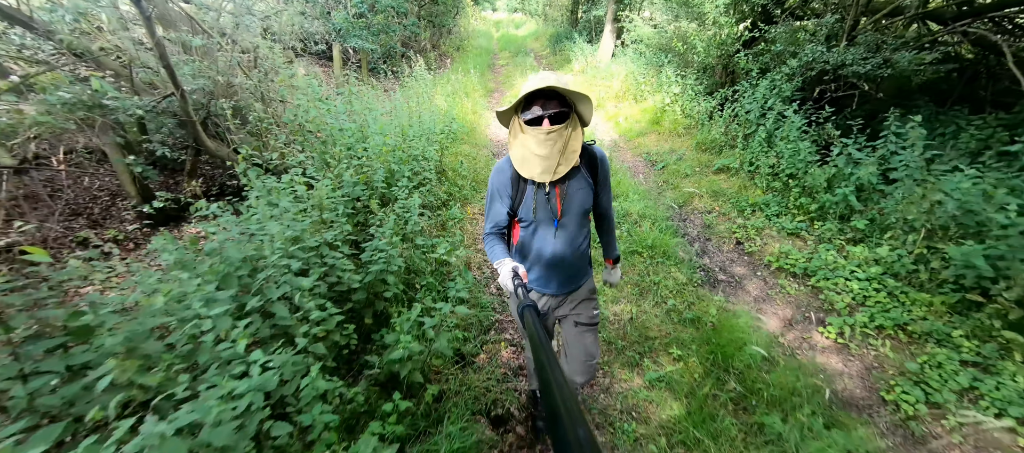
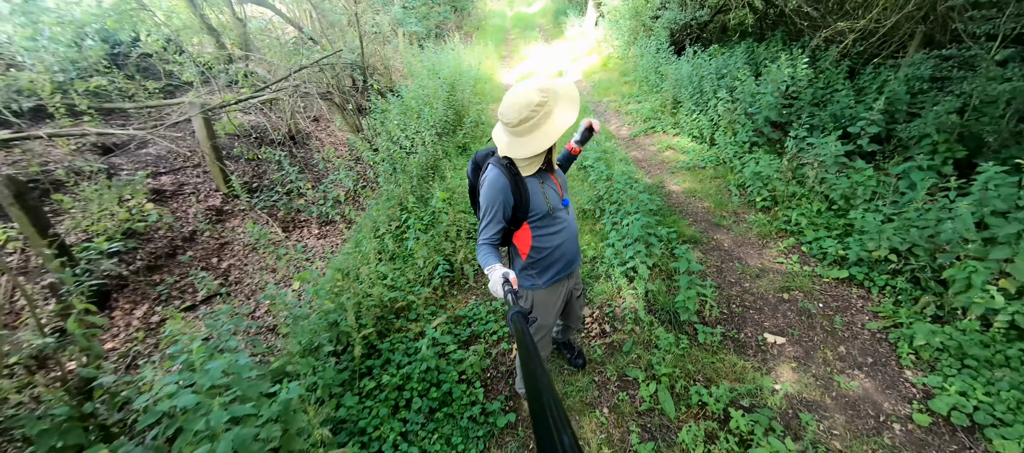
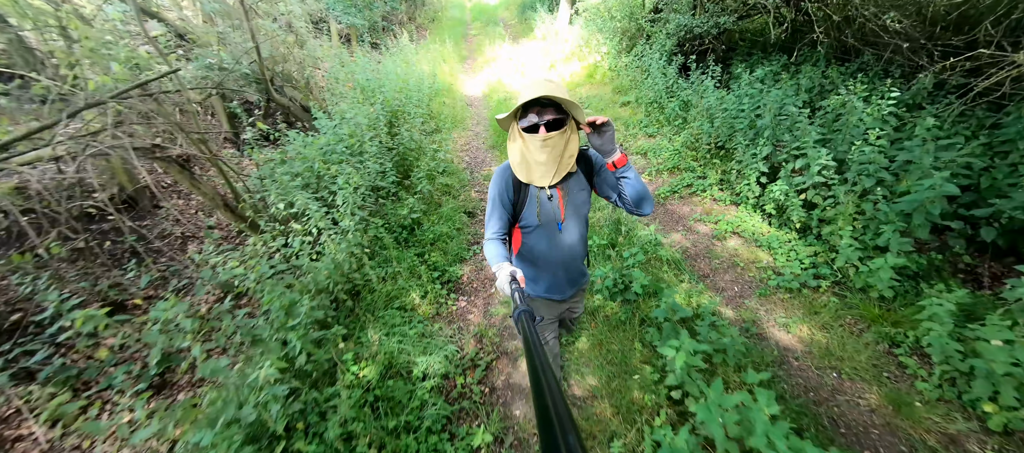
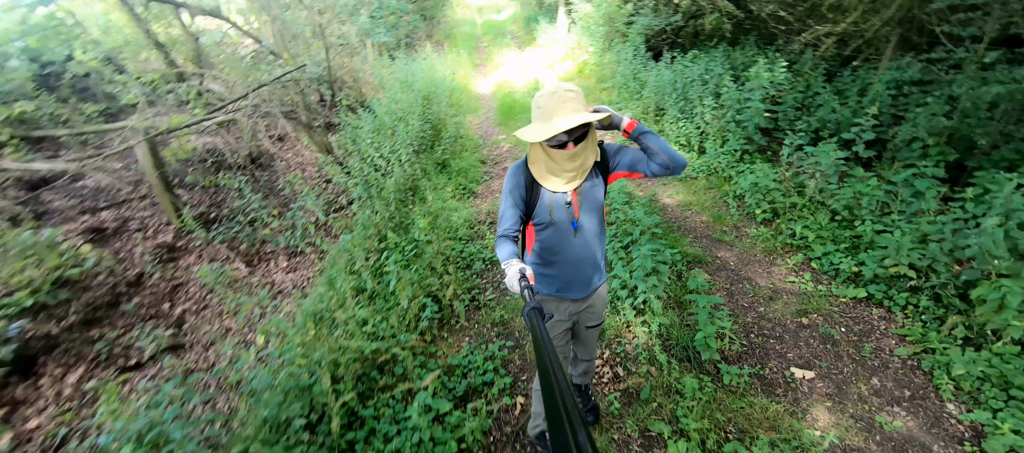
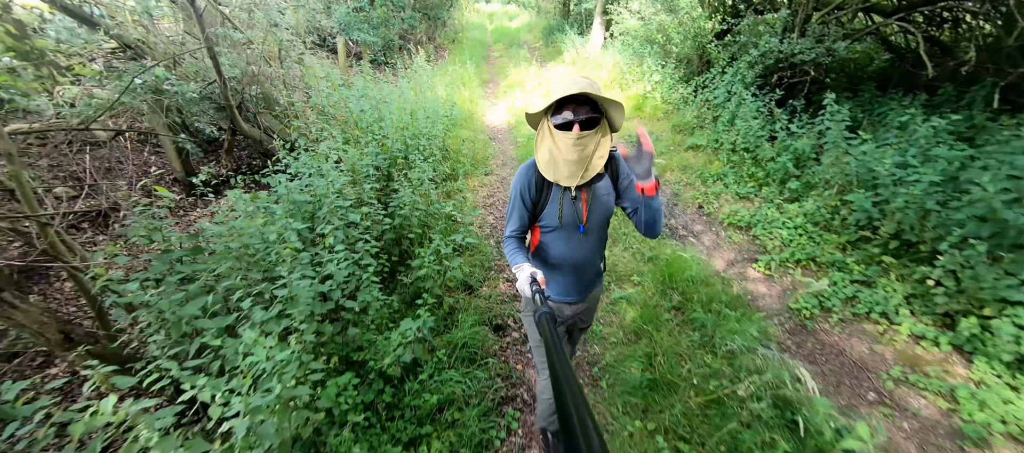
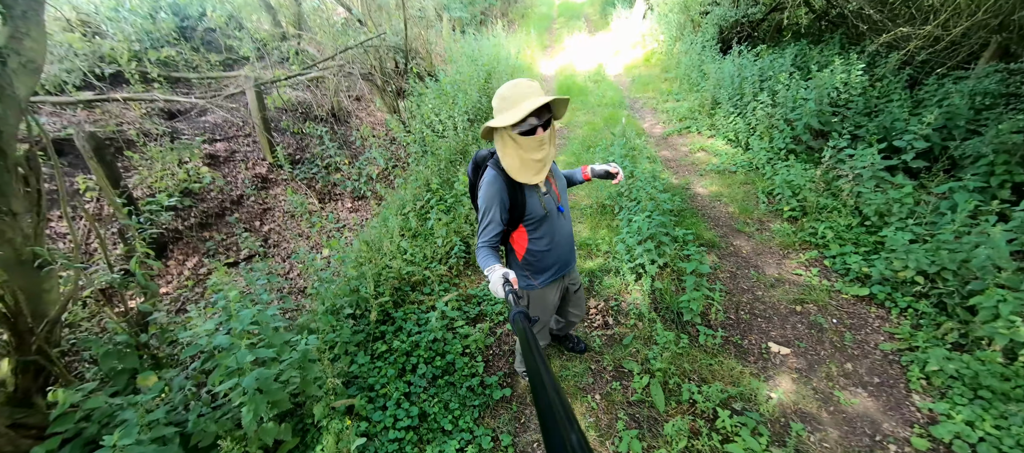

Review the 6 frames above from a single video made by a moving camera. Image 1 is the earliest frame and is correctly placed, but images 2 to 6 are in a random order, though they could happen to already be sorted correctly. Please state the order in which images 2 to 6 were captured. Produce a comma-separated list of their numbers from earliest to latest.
5, 3, 4, 2, 6
